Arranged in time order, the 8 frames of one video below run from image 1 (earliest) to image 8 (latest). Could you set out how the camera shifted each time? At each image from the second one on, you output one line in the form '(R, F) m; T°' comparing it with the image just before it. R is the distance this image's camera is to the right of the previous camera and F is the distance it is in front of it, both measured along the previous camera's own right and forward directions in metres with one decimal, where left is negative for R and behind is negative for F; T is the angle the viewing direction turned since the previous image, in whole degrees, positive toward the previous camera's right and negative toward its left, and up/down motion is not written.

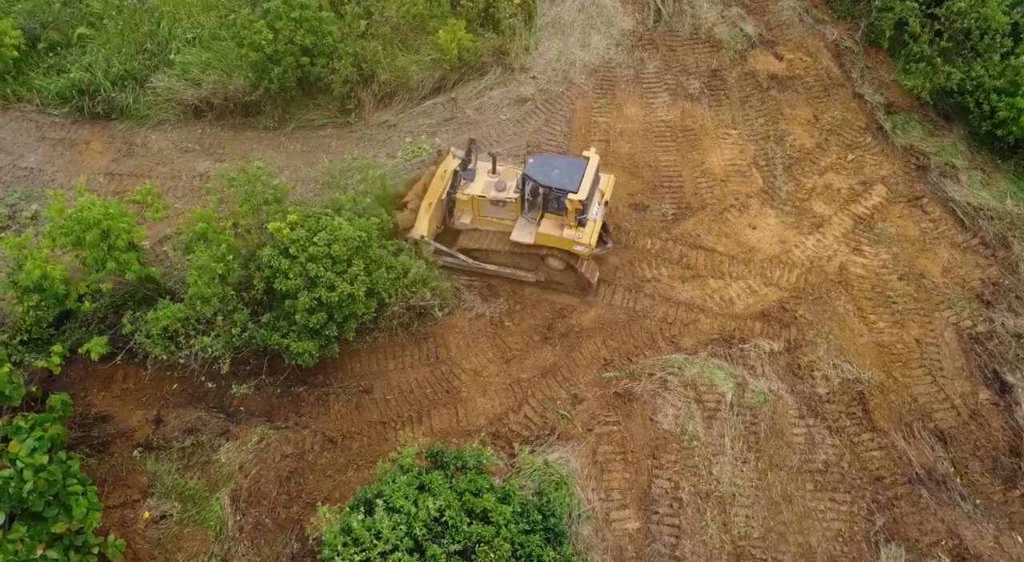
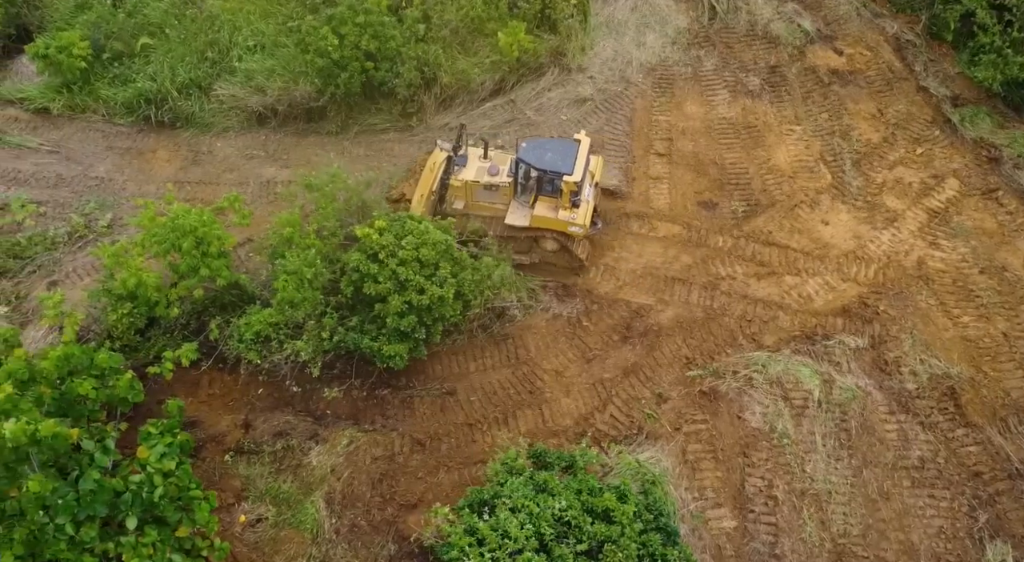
(-0.7, 0.0) m; -1°
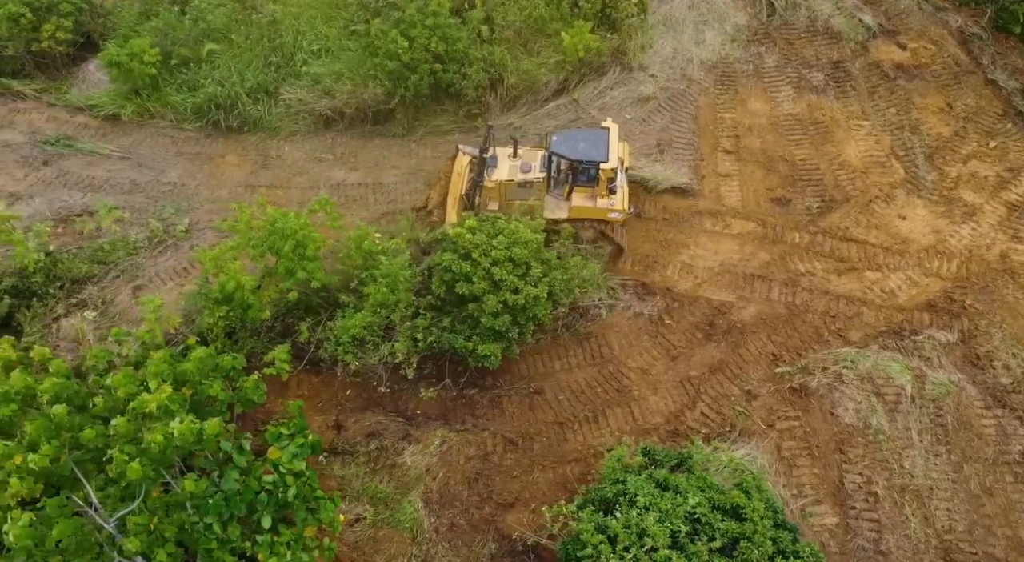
(-0.8, 0.0) m; -1°
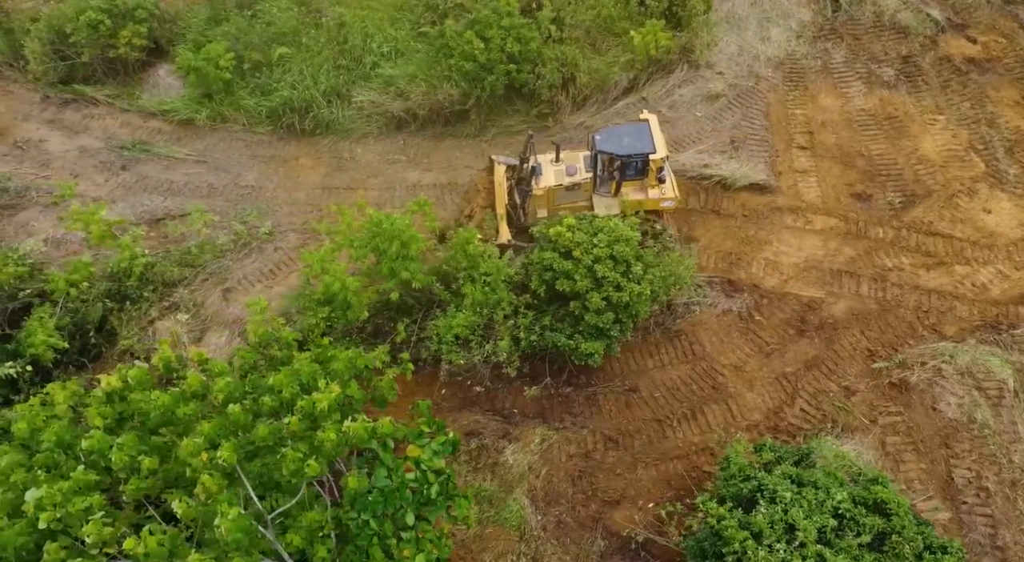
(-0.9, 0.0) m; -1°
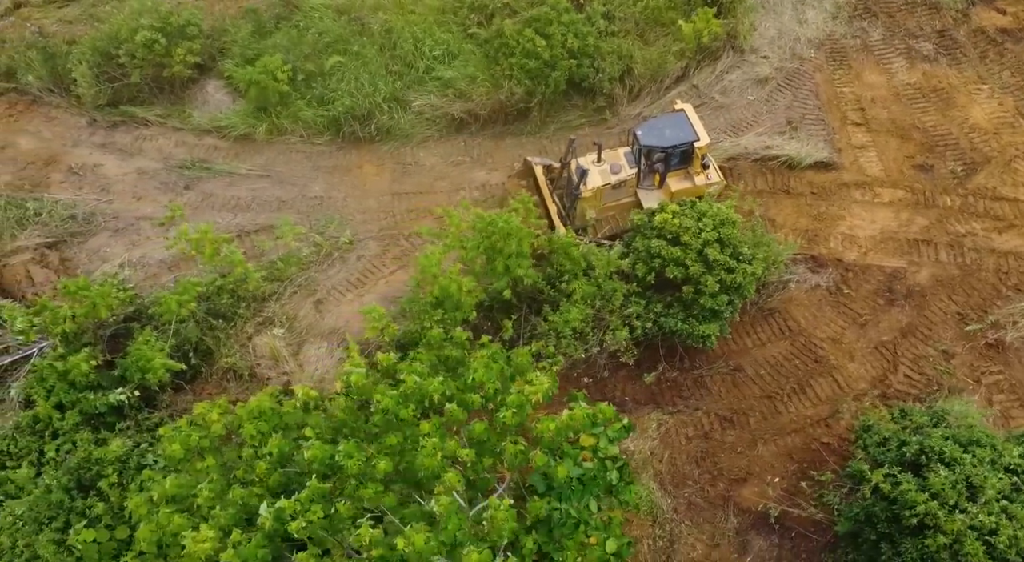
(-1.5, -0.1) m; +2°
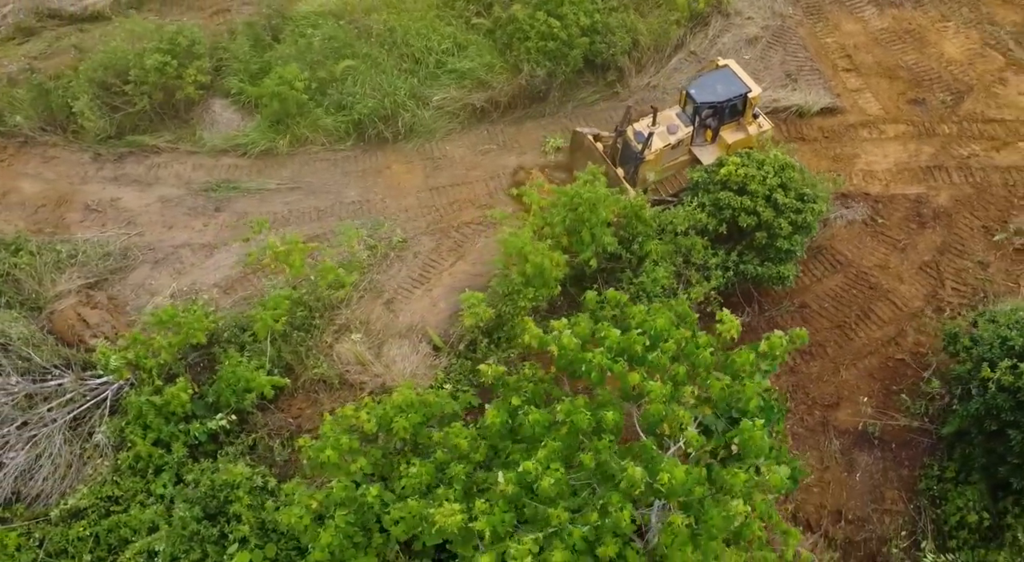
(-1.9, -0.1) m; +6°
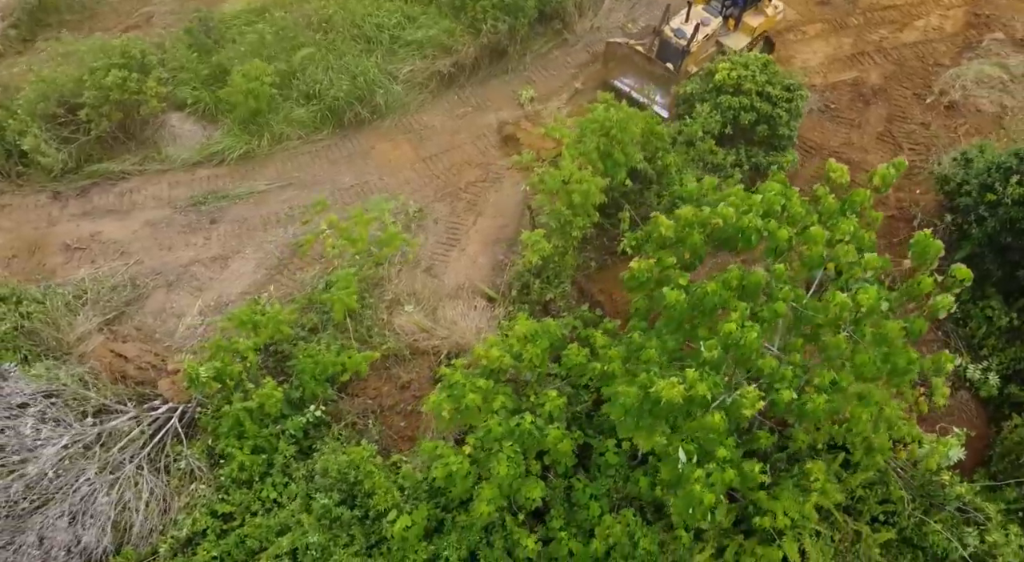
(-2.4, -0.1) m; +11°
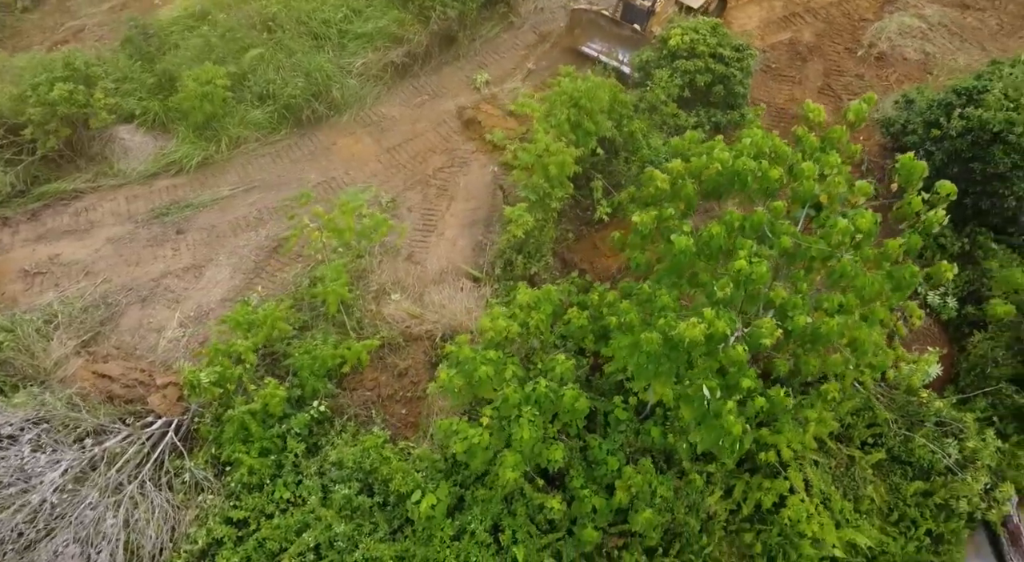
(-0.7, -0.1) m; +5°
